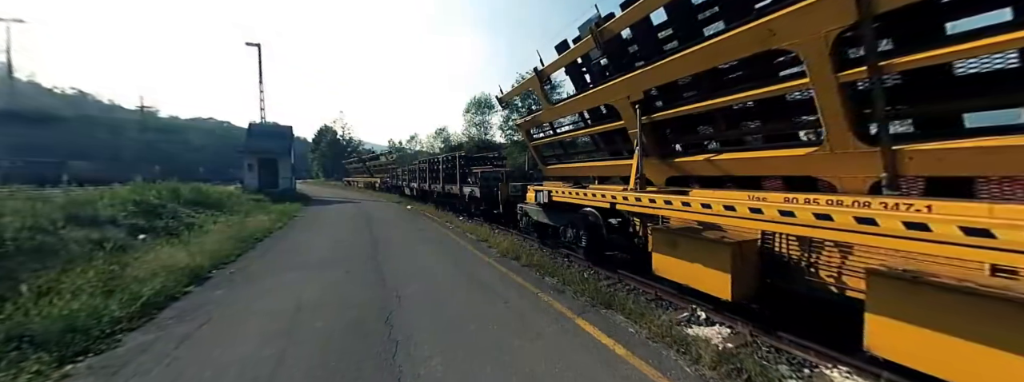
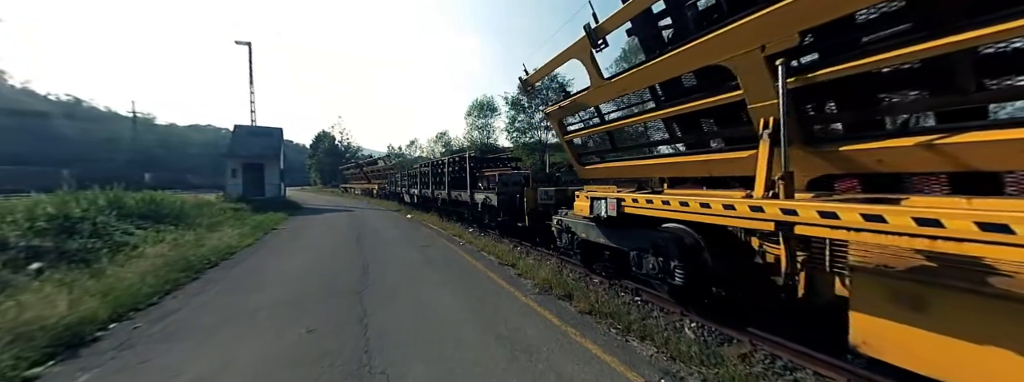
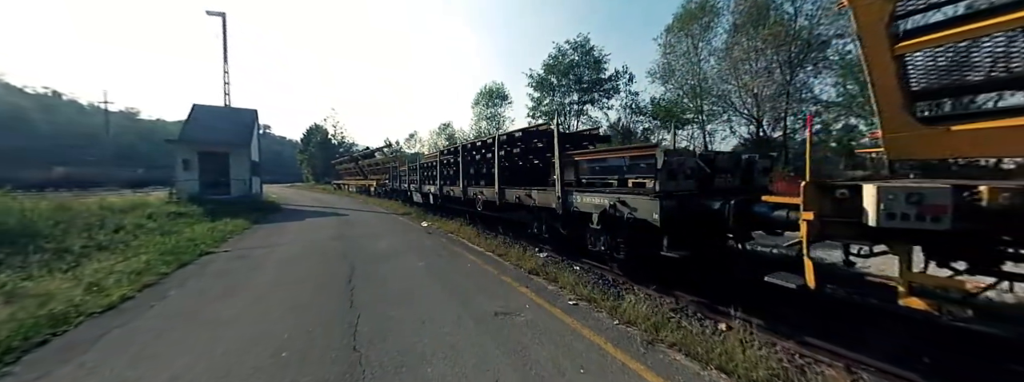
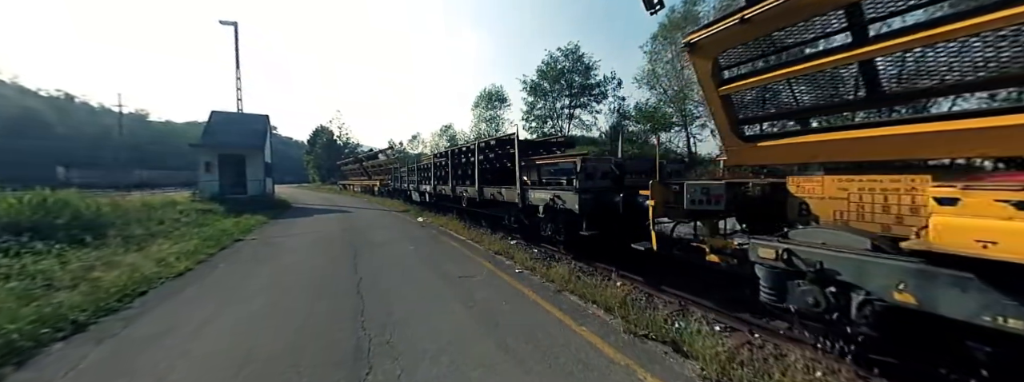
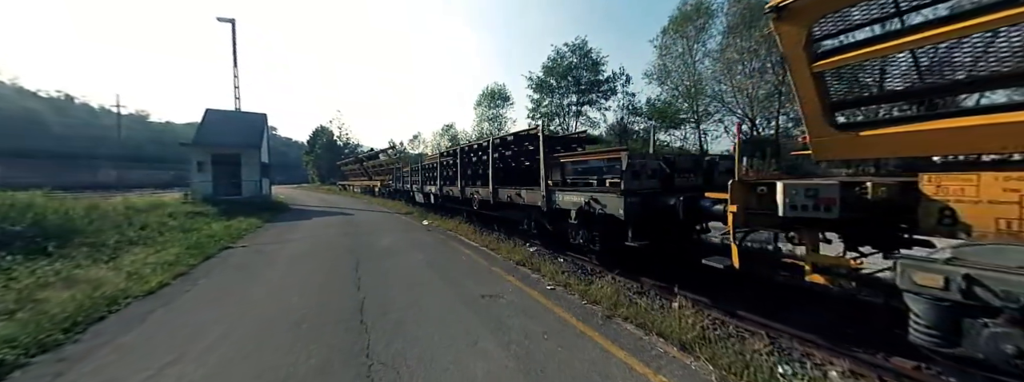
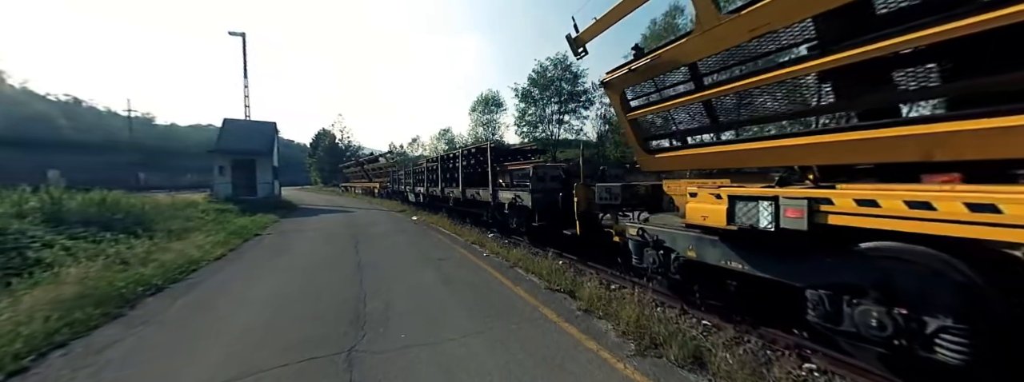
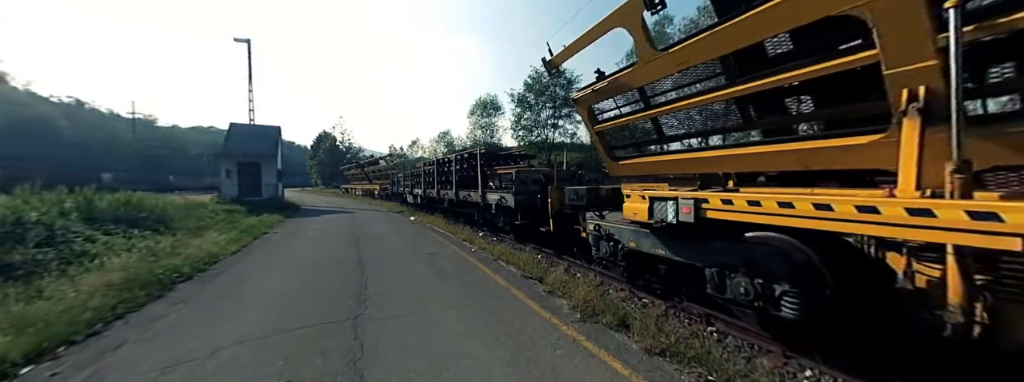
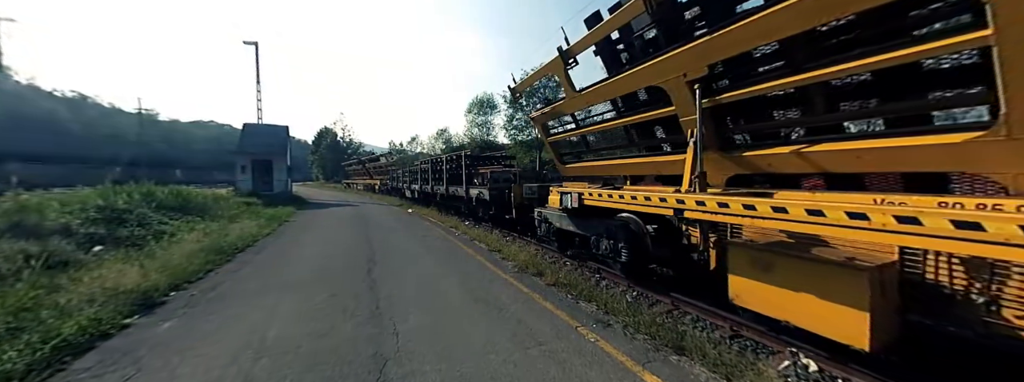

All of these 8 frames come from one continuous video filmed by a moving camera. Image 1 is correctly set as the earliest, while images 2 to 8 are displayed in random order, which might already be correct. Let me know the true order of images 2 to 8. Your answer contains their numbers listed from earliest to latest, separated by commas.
8, 2, 7, 6, 4, 5, 3
